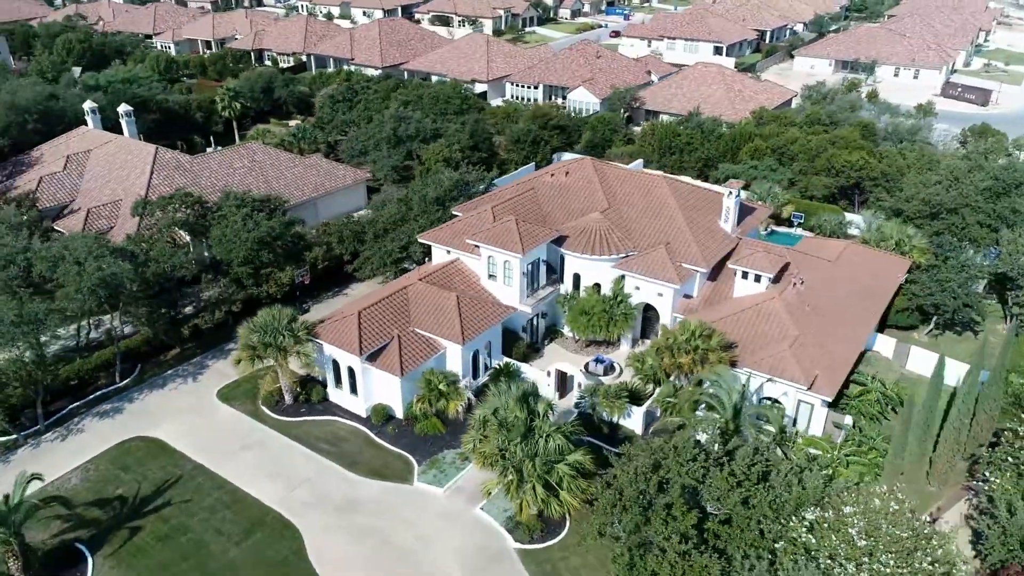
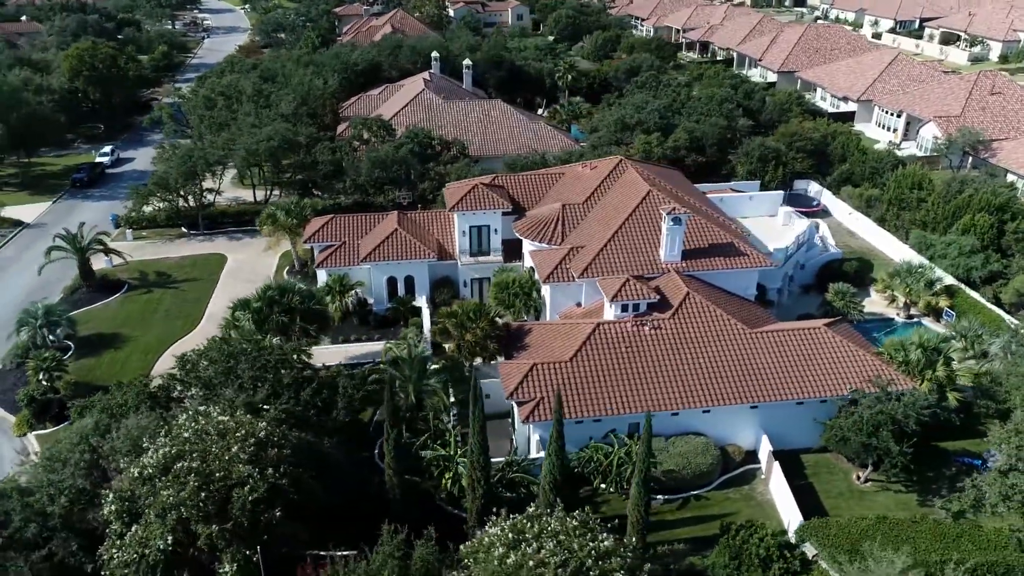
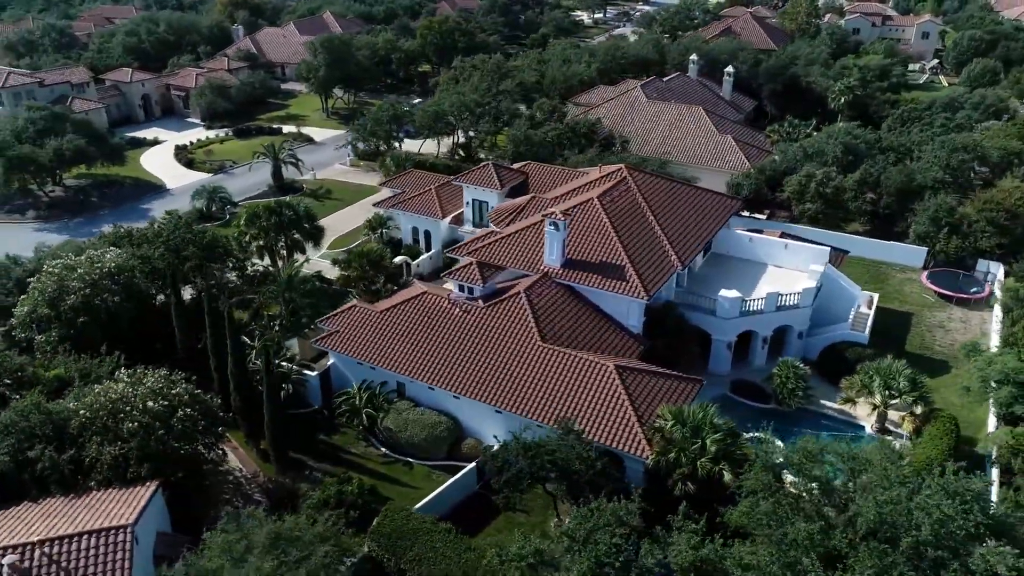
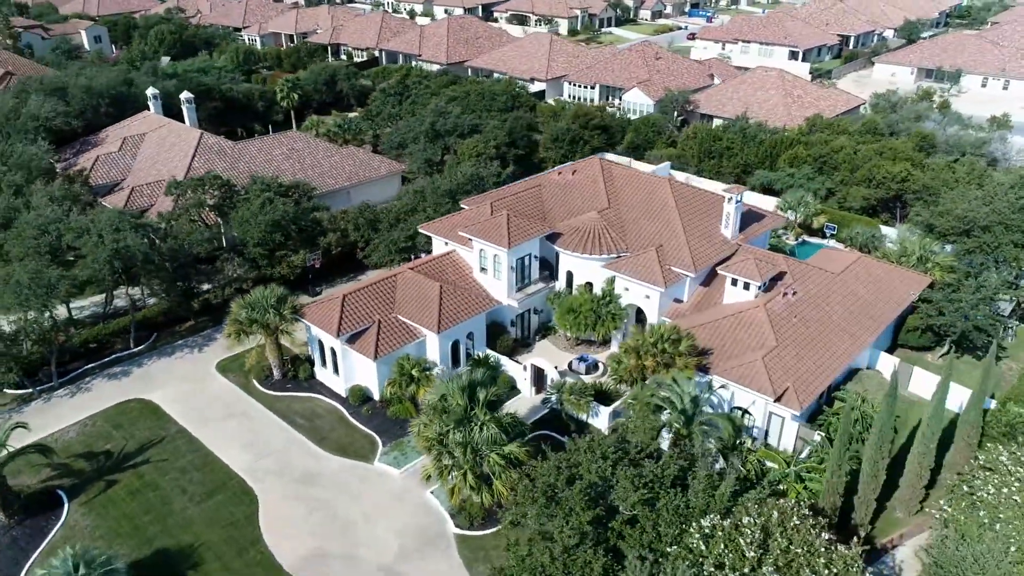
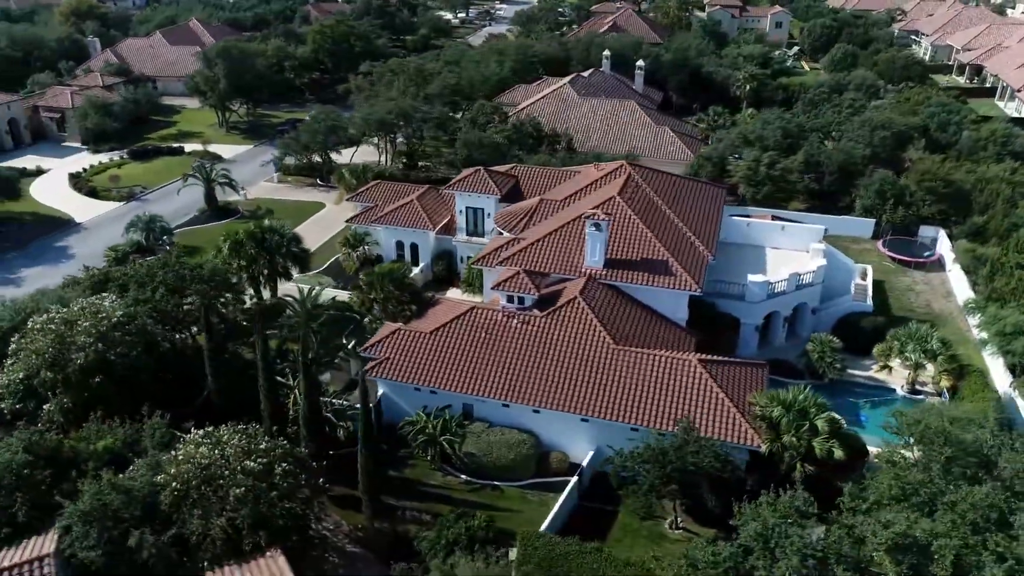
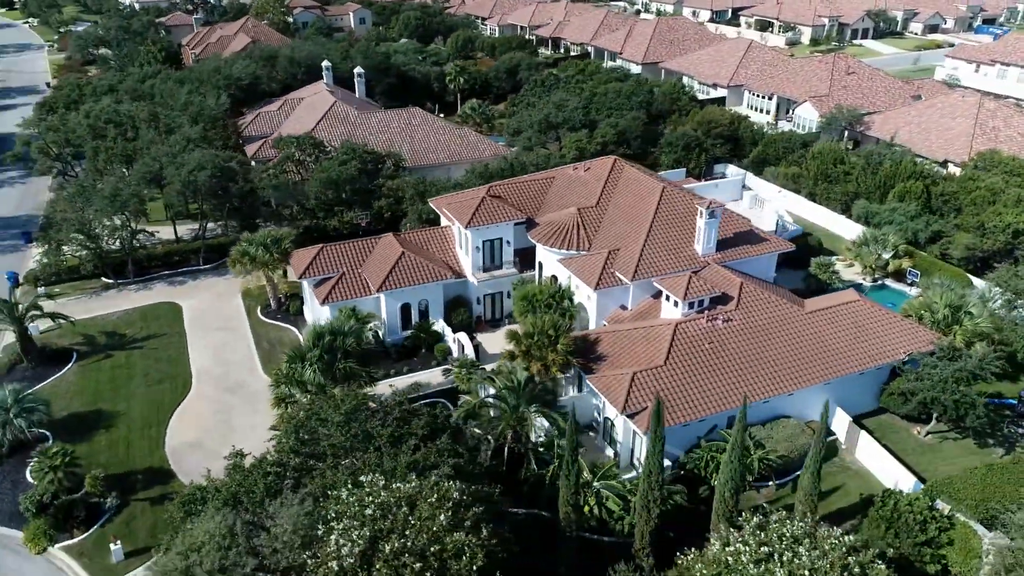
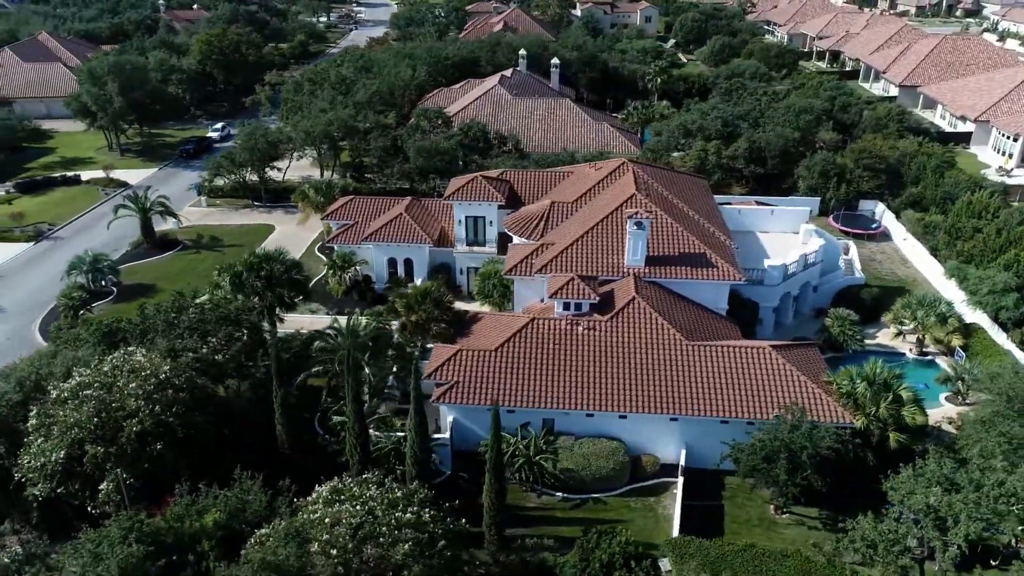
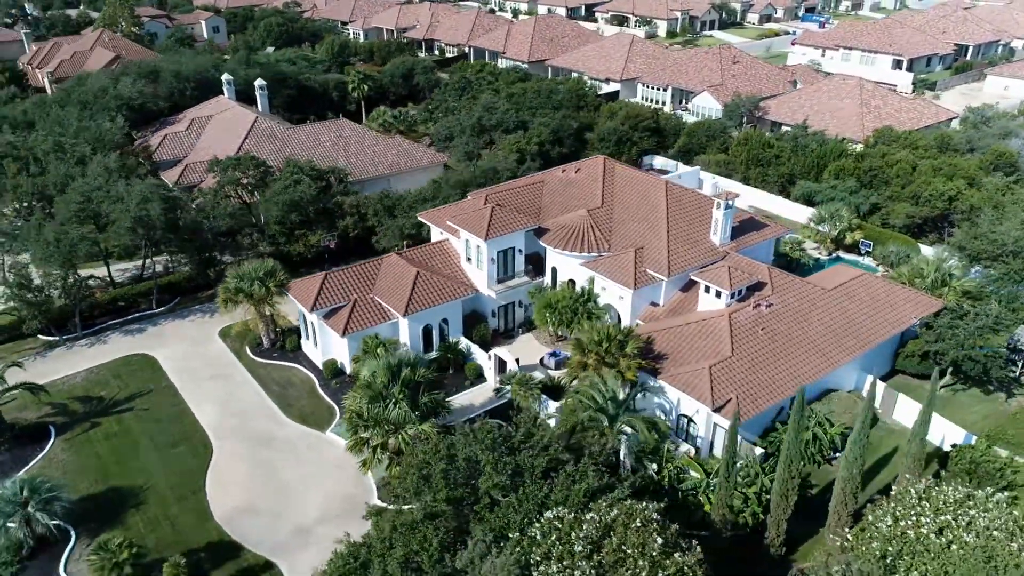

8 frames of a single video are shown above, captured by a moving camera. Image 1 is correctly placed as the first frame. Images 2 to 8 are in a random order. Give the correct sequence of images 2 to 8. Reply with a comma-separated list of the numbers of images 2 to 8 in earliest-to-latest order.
4, 8, 6, 2, 7, 5, 3
